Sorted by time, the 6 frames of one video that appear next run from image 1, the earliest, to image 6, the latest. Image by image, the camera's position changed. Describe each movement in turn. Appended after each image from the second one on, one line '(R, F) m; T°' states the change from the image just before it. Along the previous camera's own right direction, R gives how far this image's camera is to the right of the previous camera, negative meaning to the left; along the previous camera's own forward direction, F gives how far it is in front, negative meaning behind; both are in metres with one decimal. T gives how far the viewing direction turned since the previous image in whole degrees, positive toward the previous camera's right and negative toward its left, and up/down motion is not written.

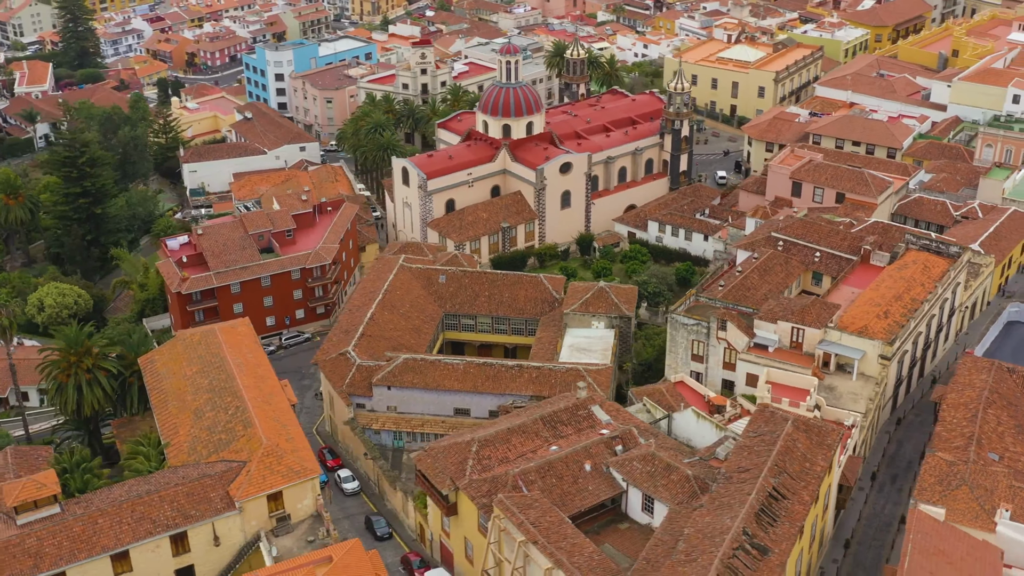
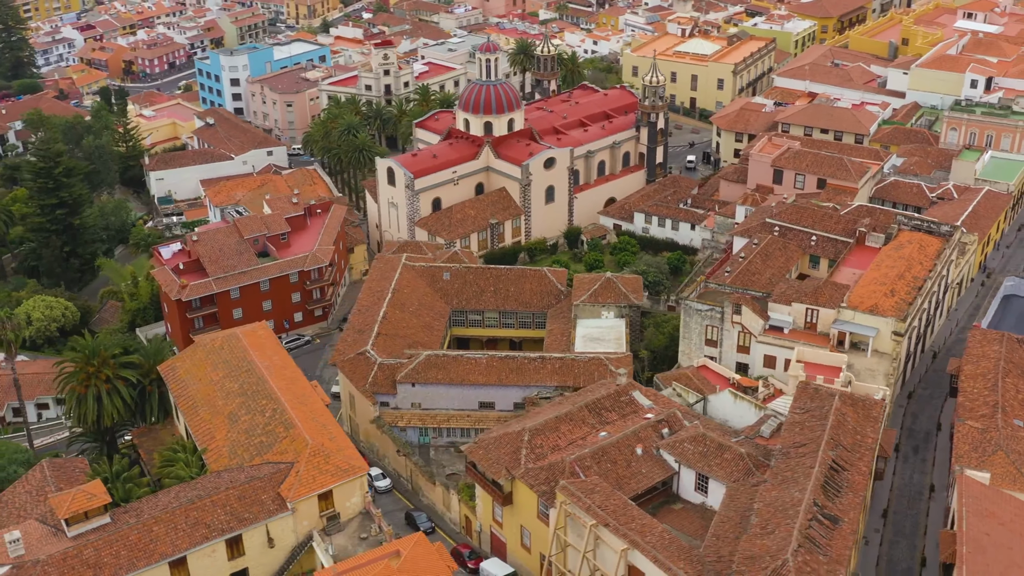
(-5.3, -0.5) m; +4°
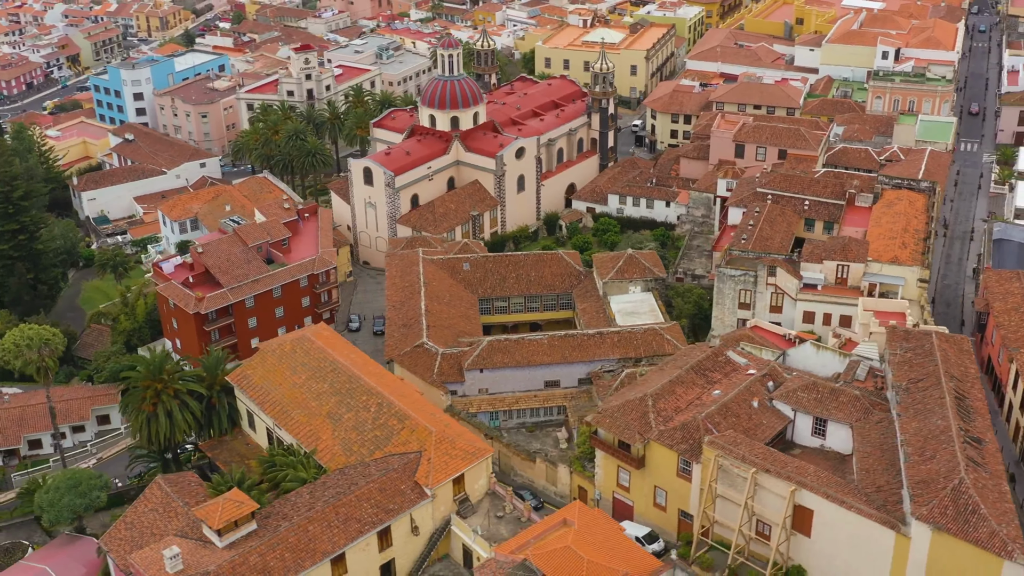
(-13.0, -0.7) m; +9°
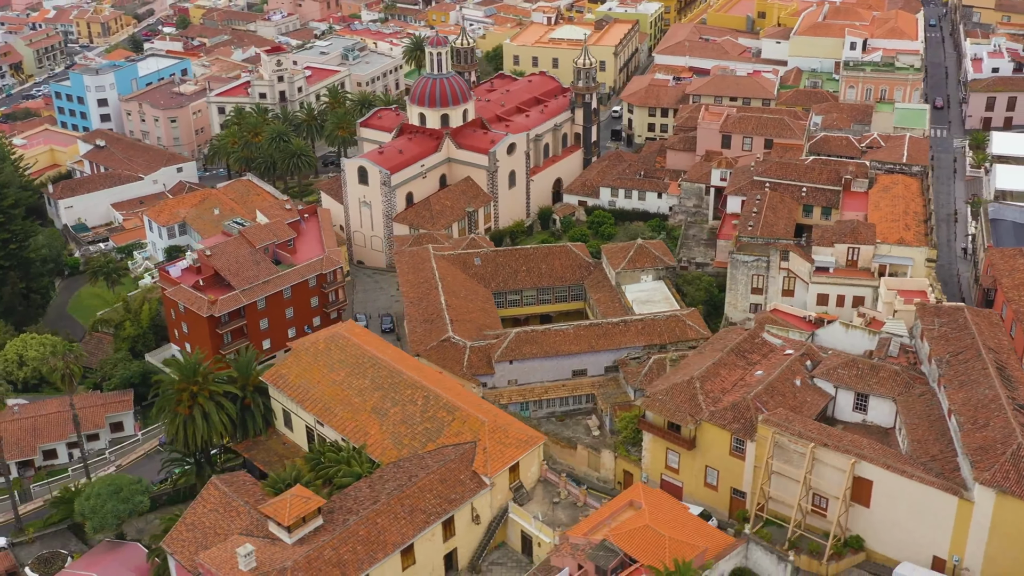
(-5.4, -0.5) m; +3°
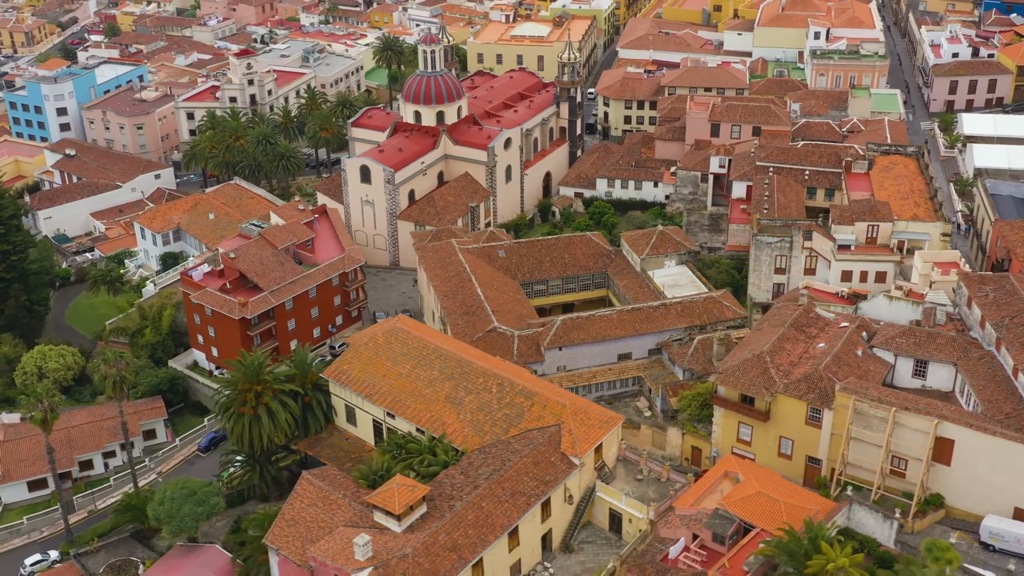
(-7.9, -0.8) m; +5°
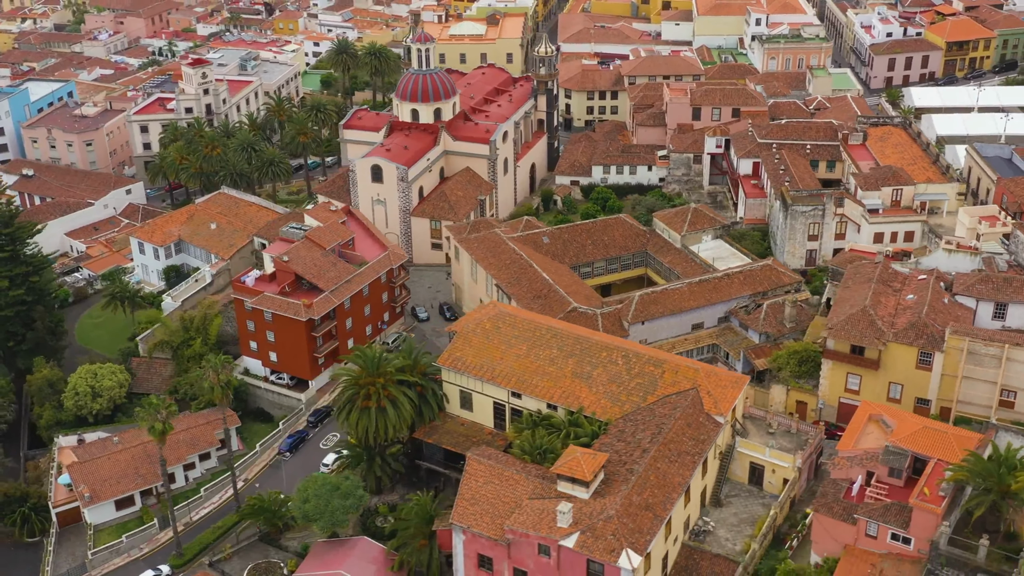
(-14.0, -1.2) m; +8°
